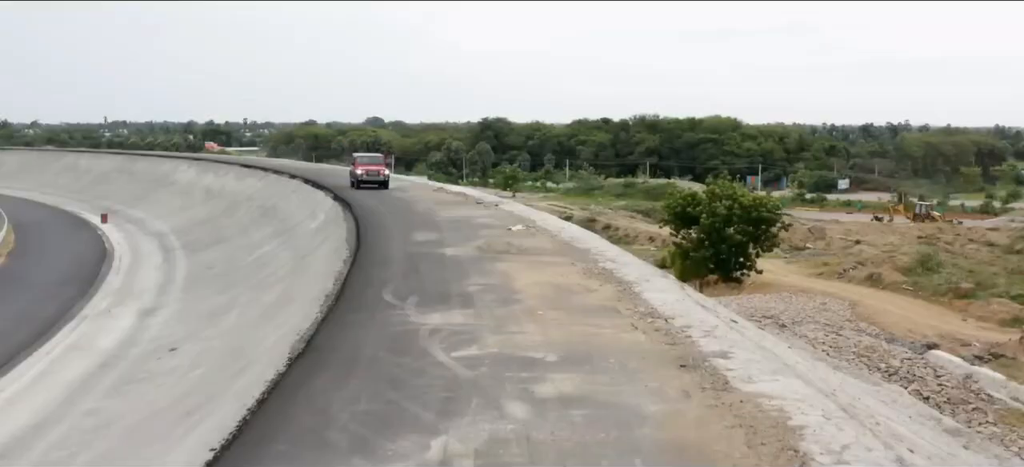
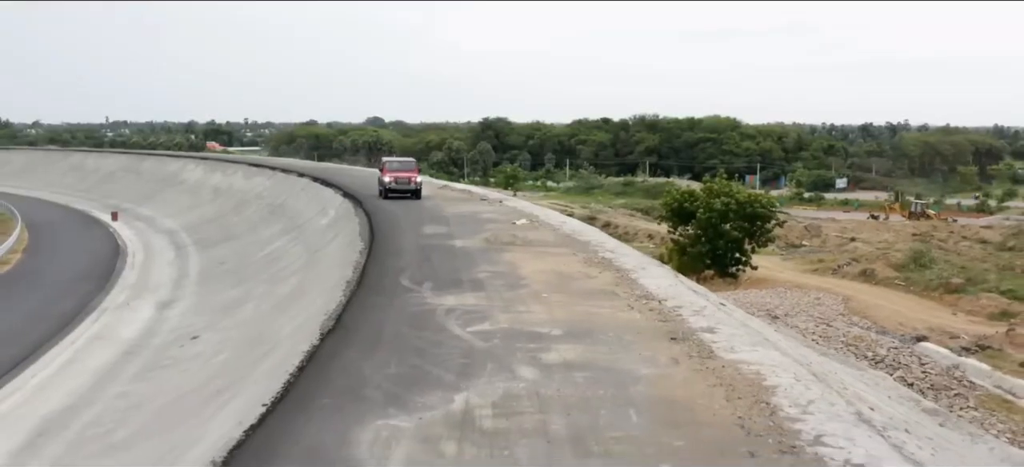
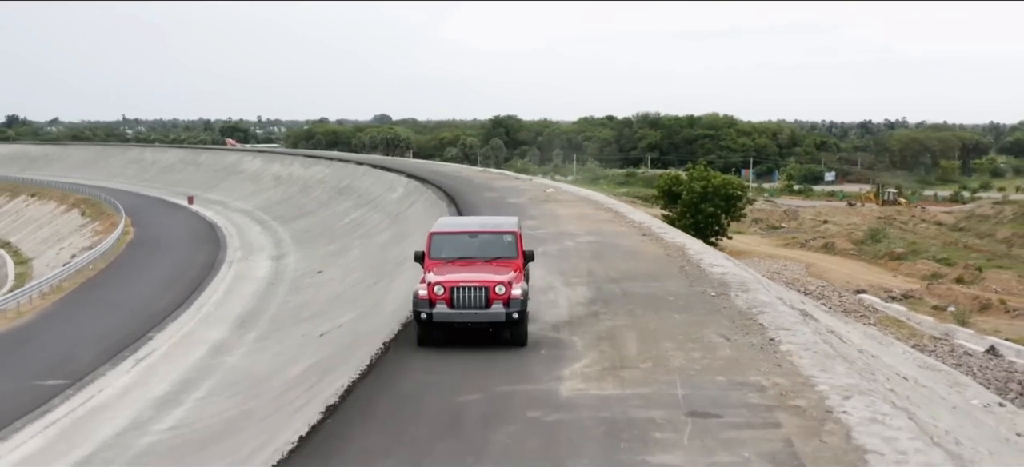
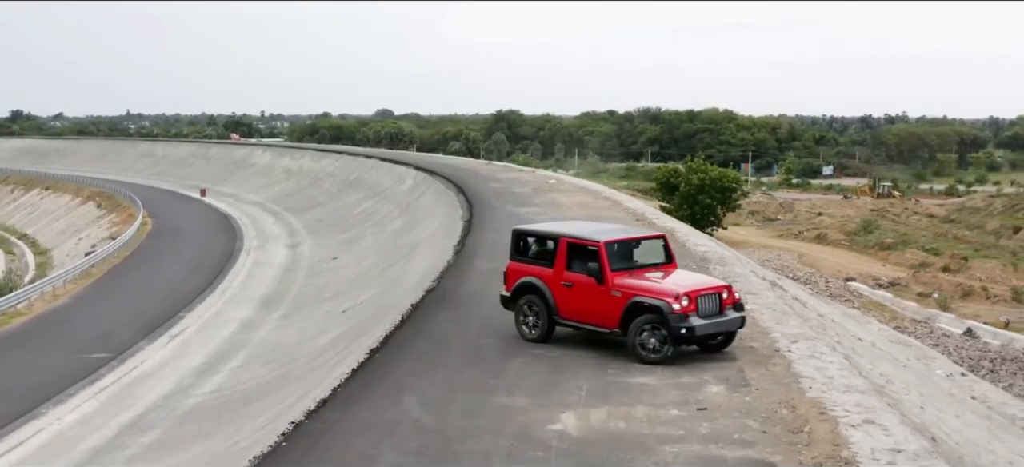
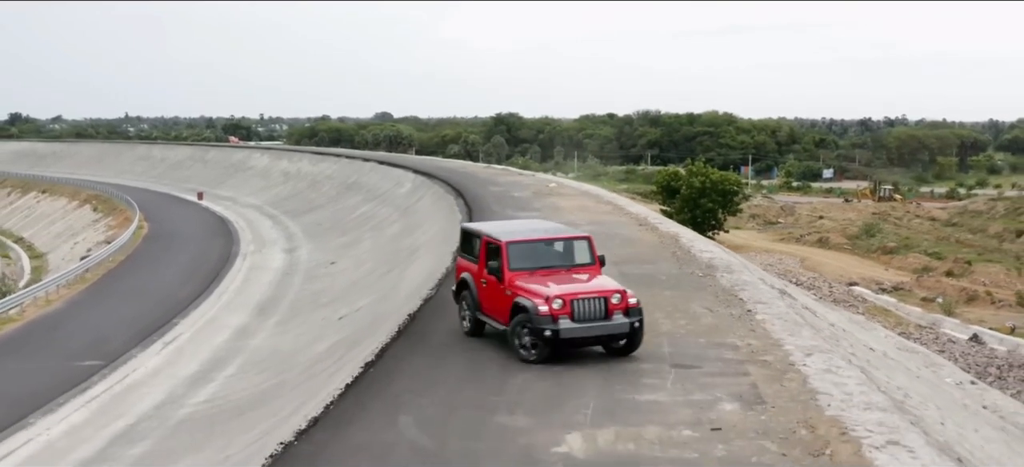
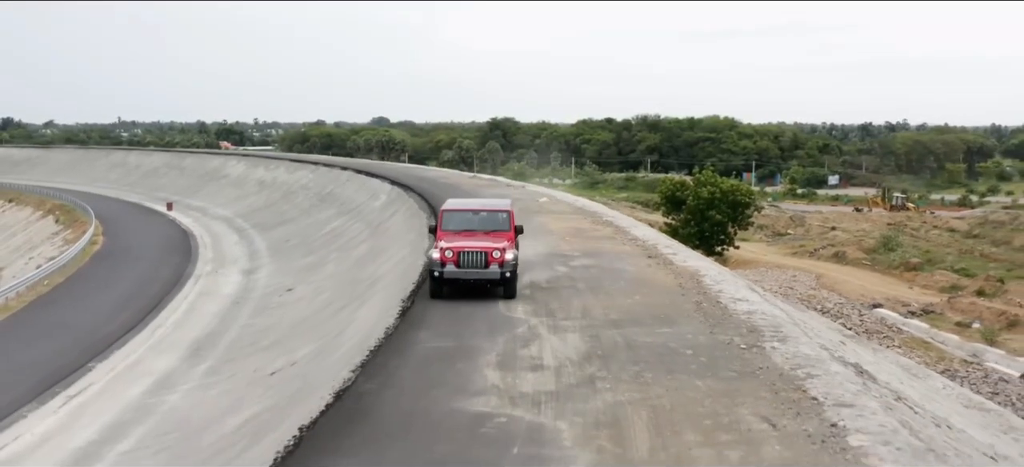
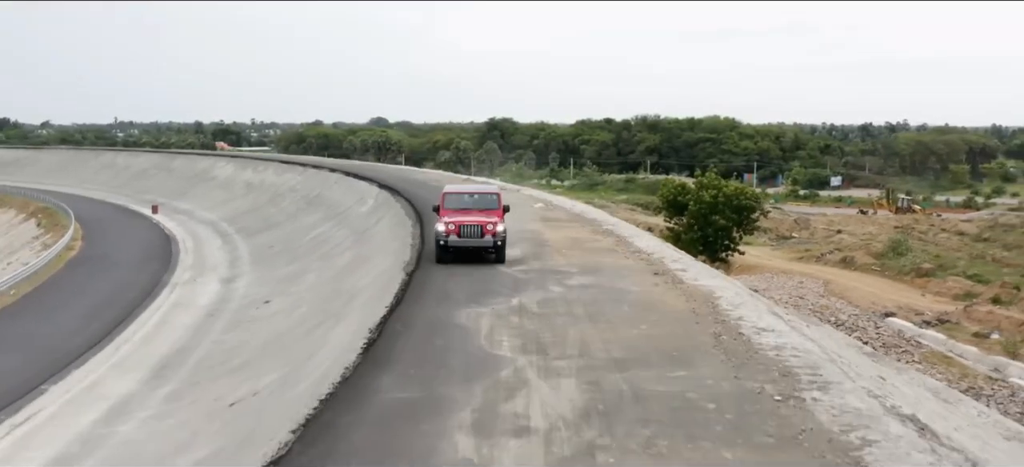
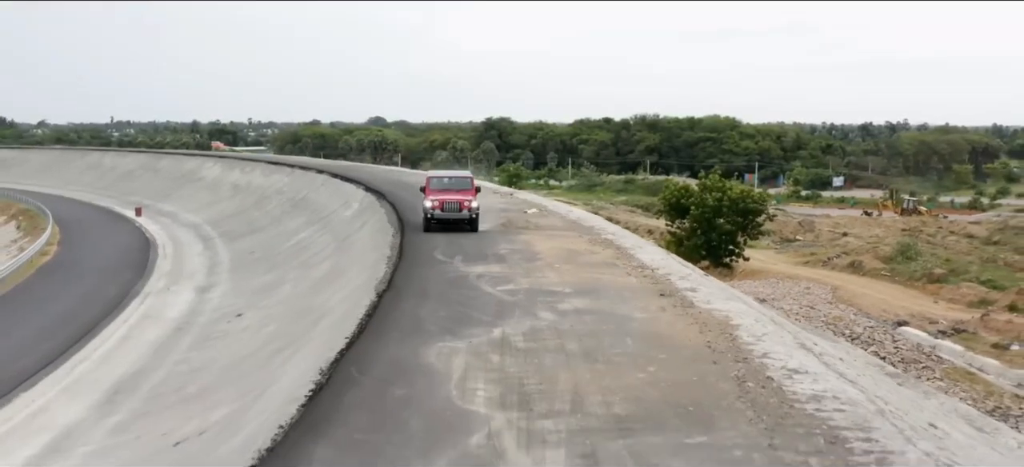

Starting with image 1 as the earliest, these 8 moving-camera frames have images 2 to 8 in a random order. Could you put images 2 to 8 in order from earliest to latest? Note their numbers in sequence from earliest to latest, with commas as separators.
2, 8, 7, 6, 3, 5, 4
